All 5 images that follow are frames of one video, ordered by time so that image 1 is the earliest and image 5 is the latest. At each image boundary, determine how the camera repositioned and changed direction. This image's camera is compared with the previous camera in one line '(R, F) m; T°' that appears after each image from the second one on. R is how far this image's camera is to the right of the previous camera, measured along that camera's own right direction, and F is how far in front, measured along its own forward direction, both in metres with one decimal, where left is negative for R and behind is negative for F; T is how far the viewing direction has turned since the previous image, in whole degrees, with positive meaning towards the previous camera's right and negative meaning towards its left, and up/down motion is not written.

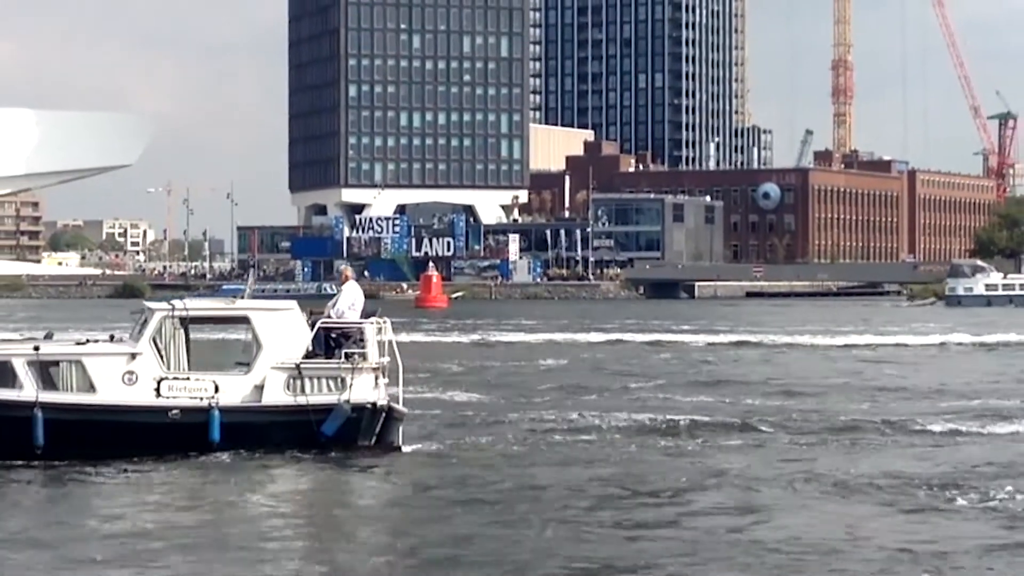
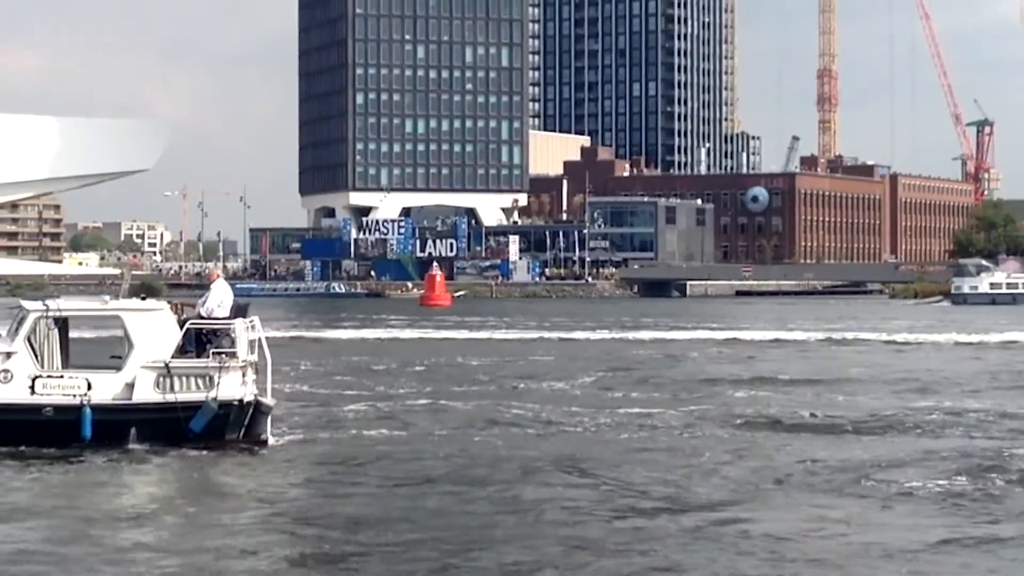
(+0.4, -2.0) m; -1°
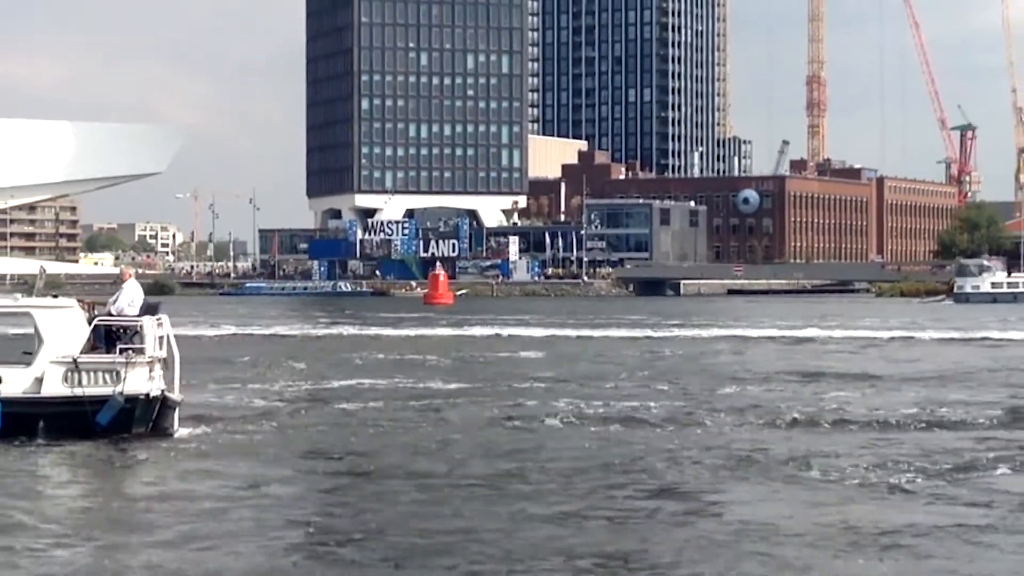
(+0.3, -1.7) m; 0°
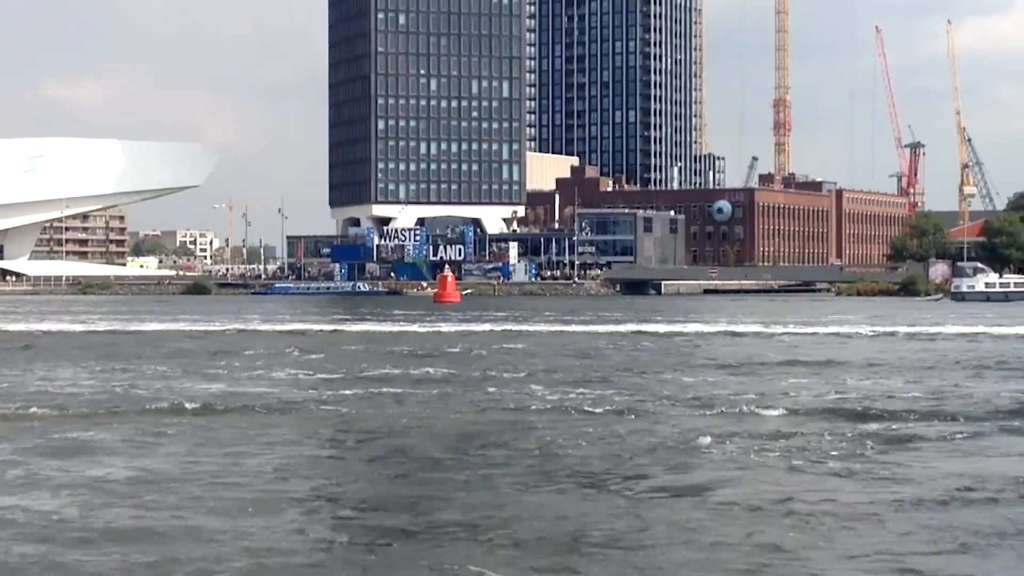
(+0.8, -5.9) m; -1°
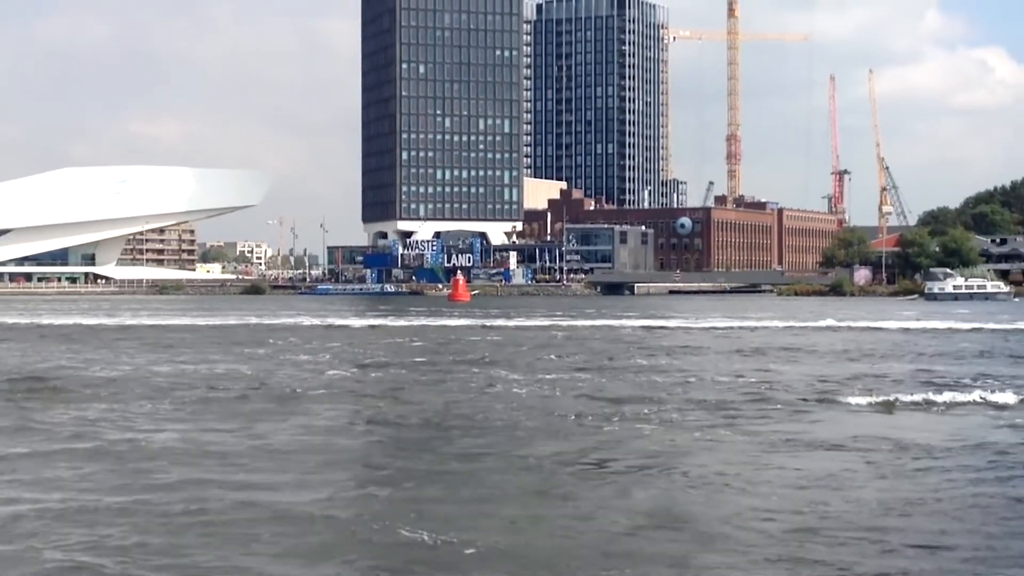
(+1.4, -11.5) m; -1°
